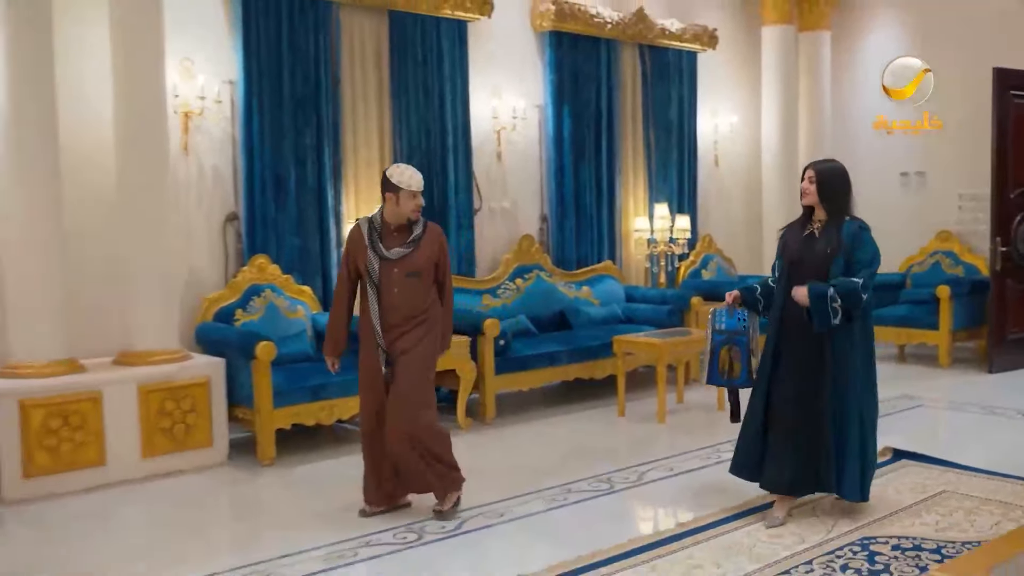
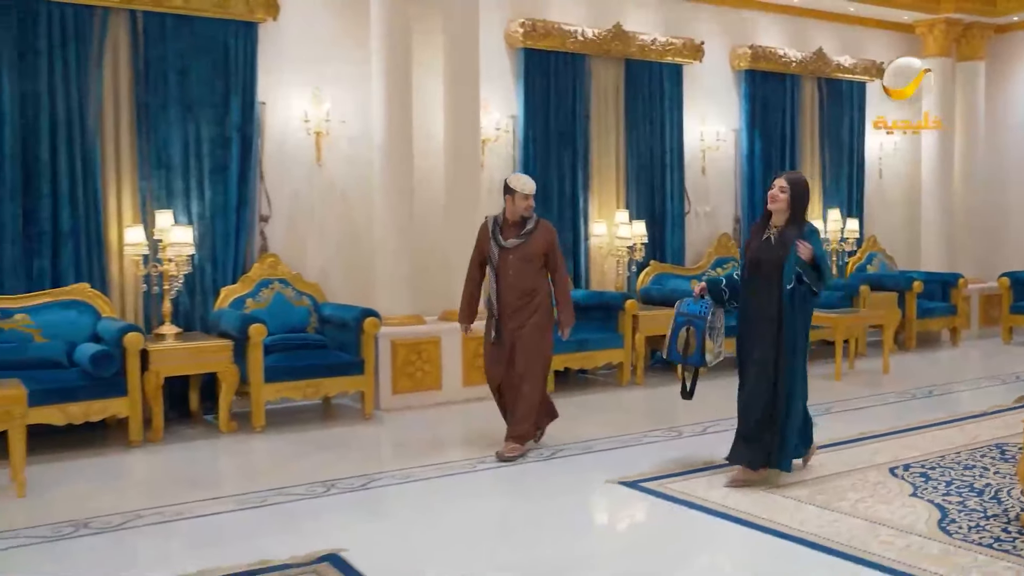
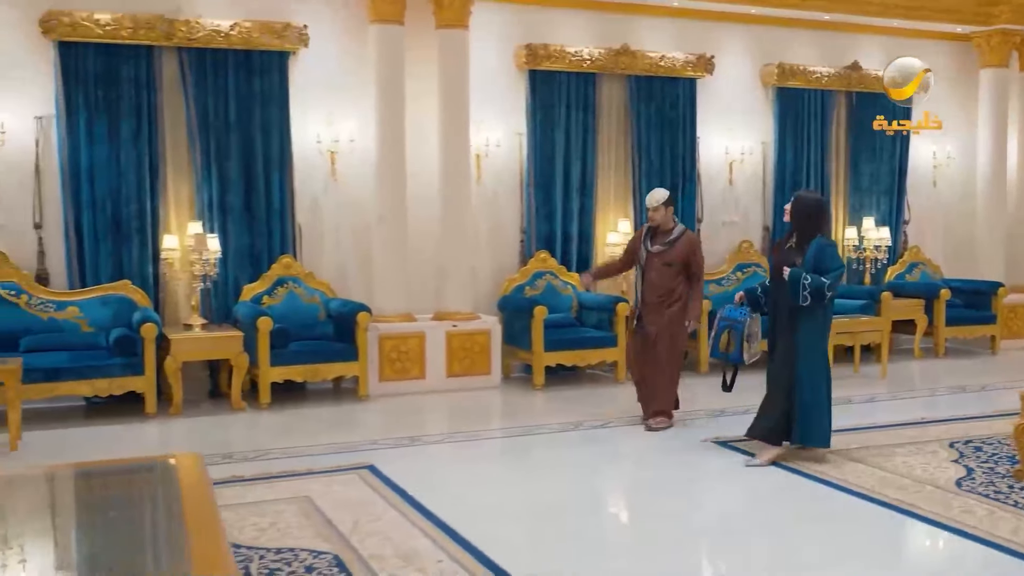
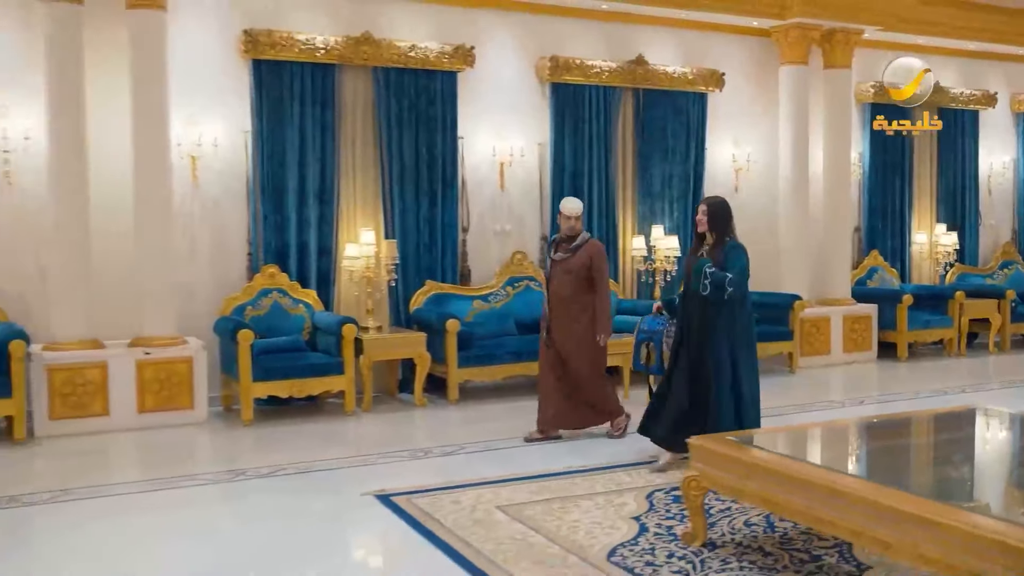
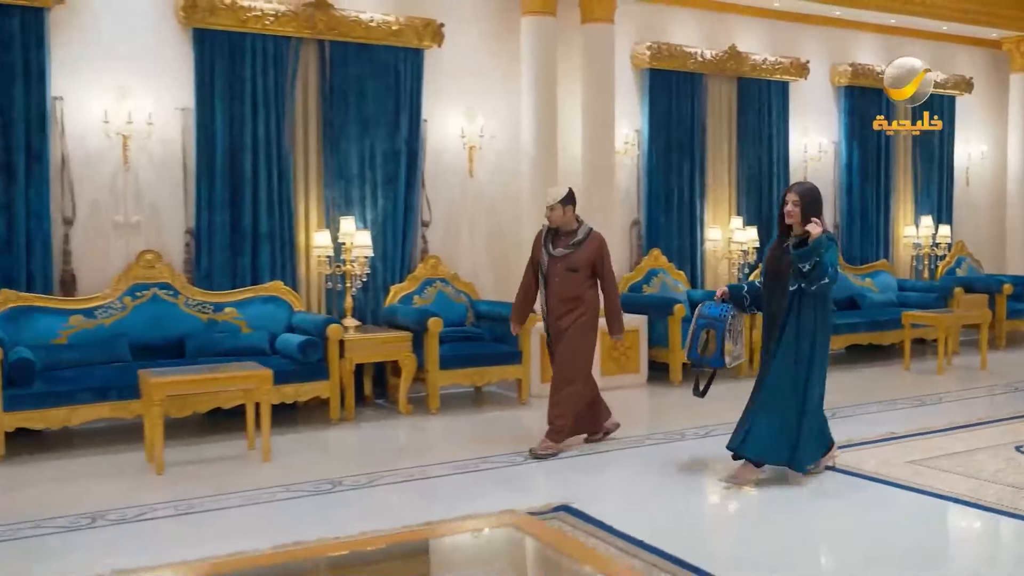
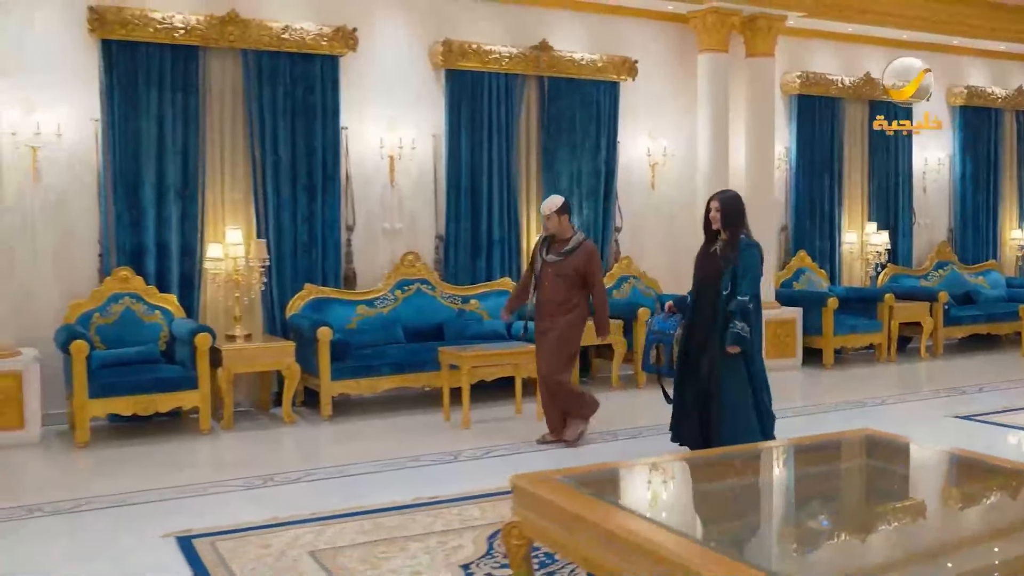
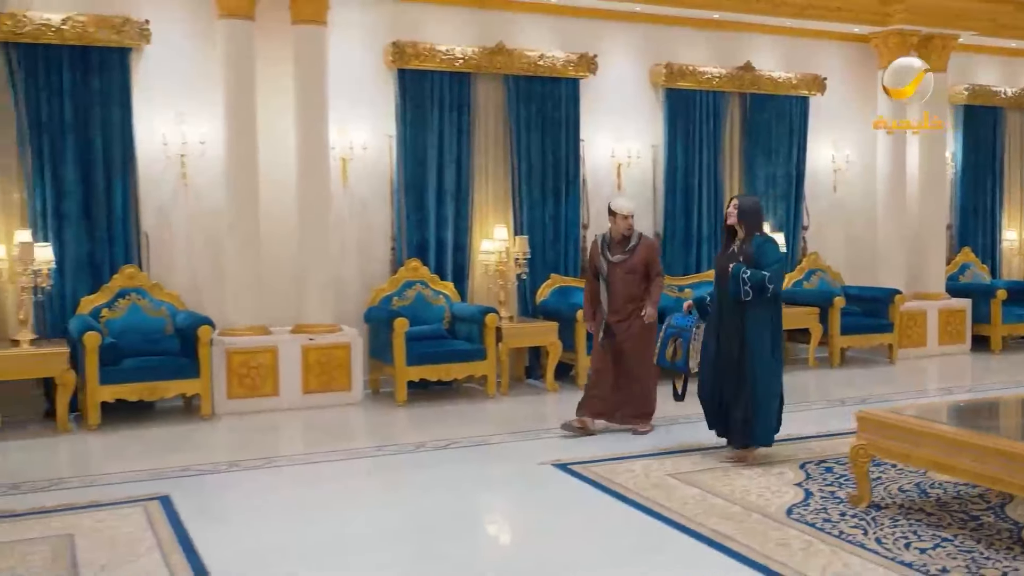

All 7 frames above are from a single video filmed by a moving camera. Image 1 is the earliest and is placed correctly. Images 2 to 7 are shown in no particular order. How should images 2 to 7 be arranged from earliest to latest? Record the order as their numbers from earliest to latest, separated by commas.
2, 5, 6, 4, 7, 3
